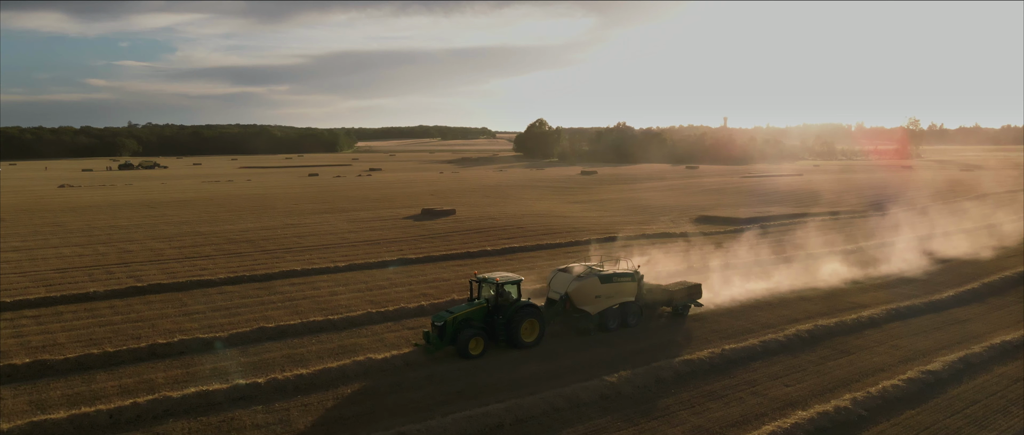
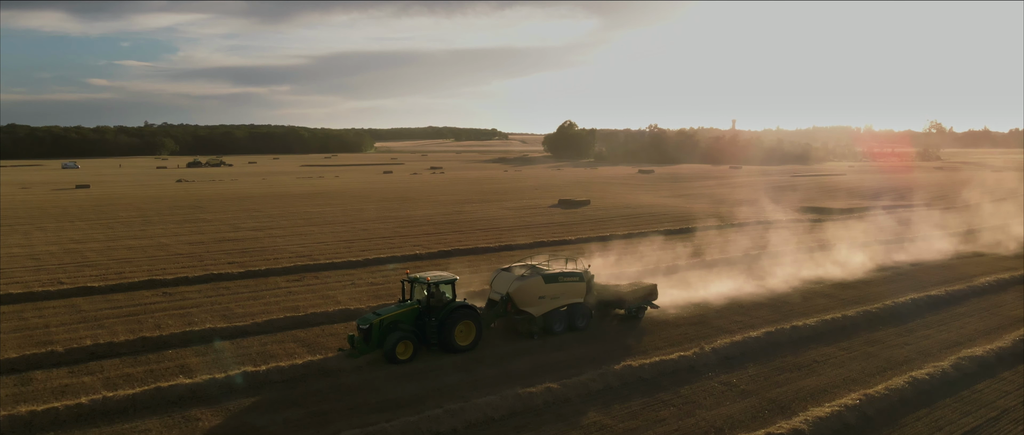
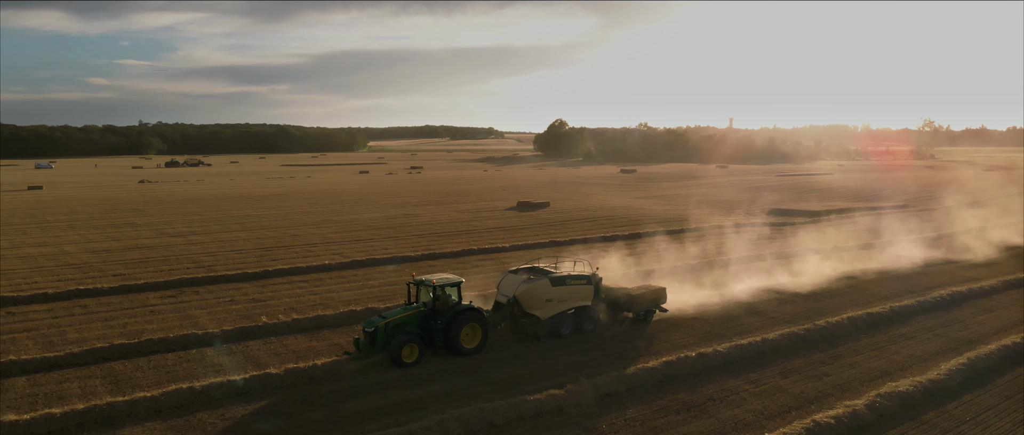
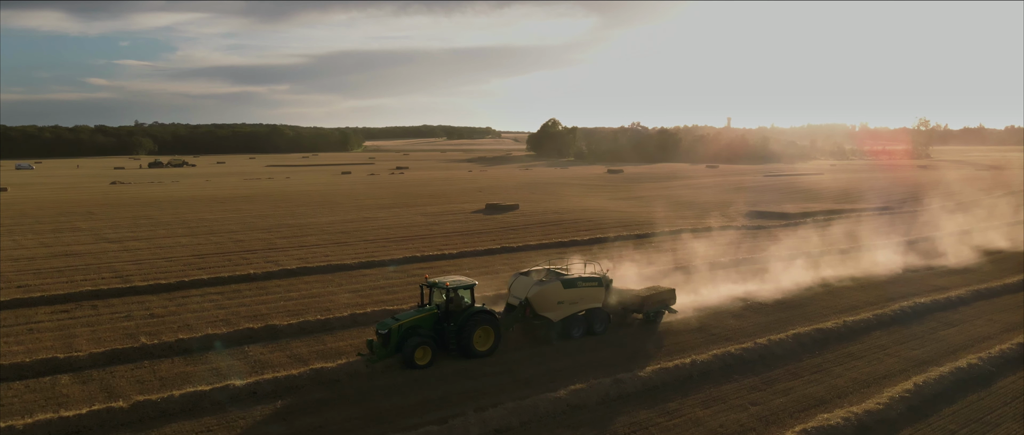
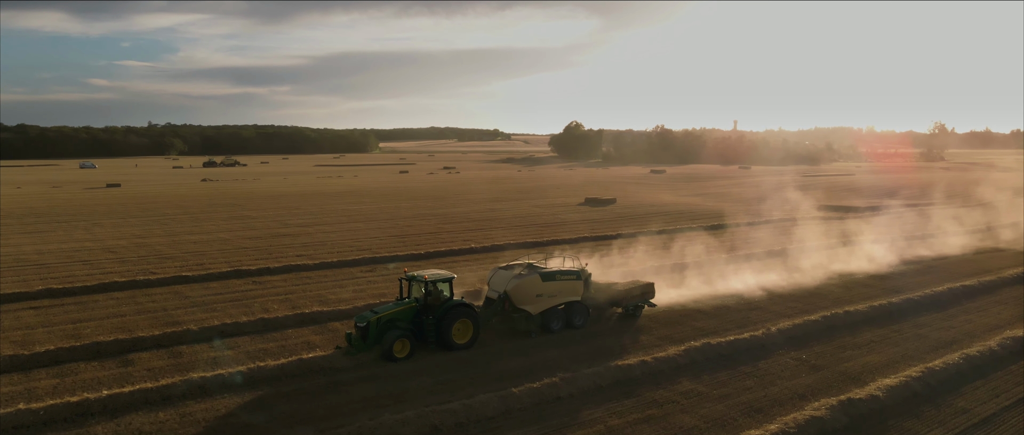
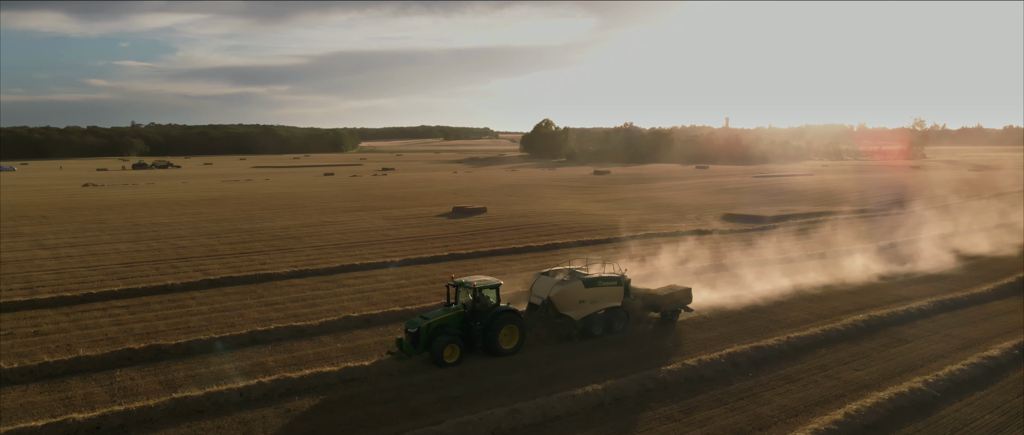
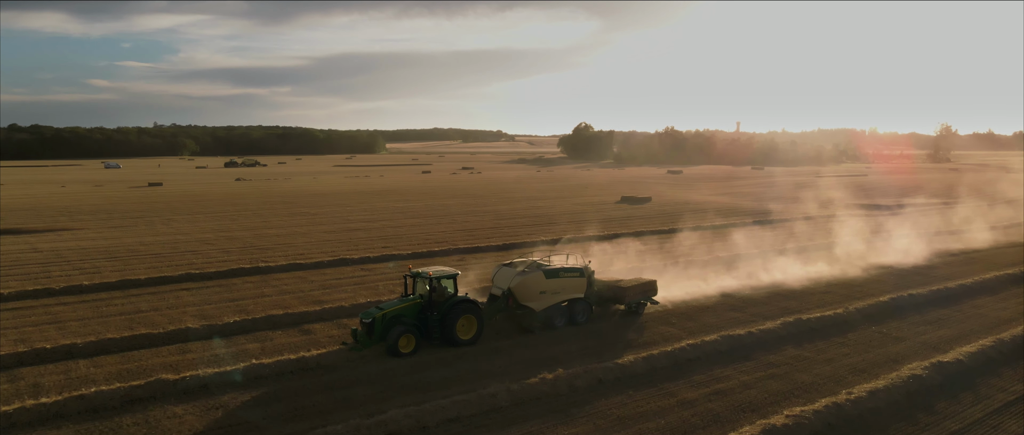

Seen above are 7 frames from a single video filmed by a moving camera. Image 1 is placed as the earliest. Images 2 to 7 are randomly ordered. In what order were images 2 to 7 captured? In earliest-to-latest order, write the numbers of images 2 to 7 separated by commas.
6, 4, 3, 2, 5, 7
